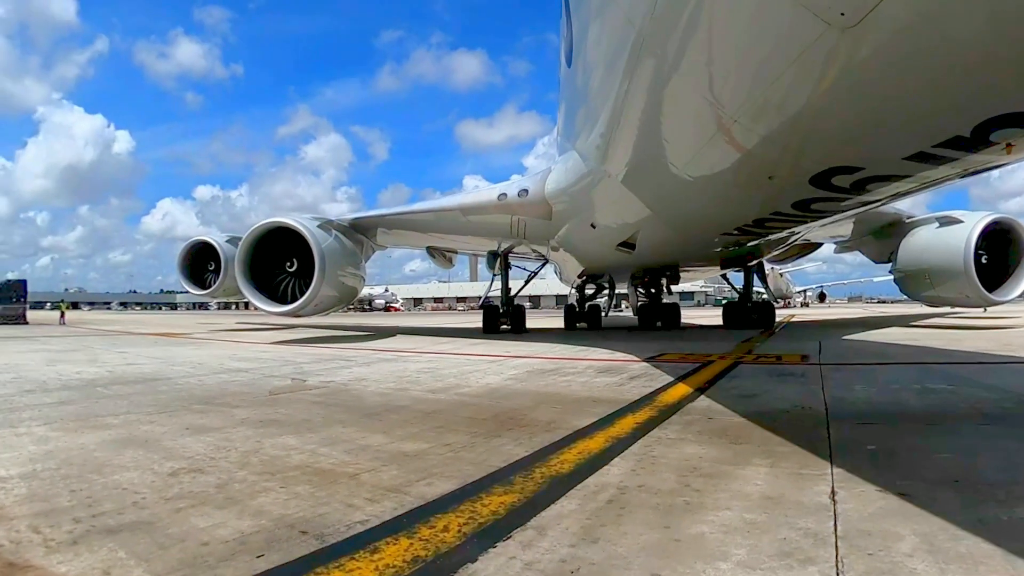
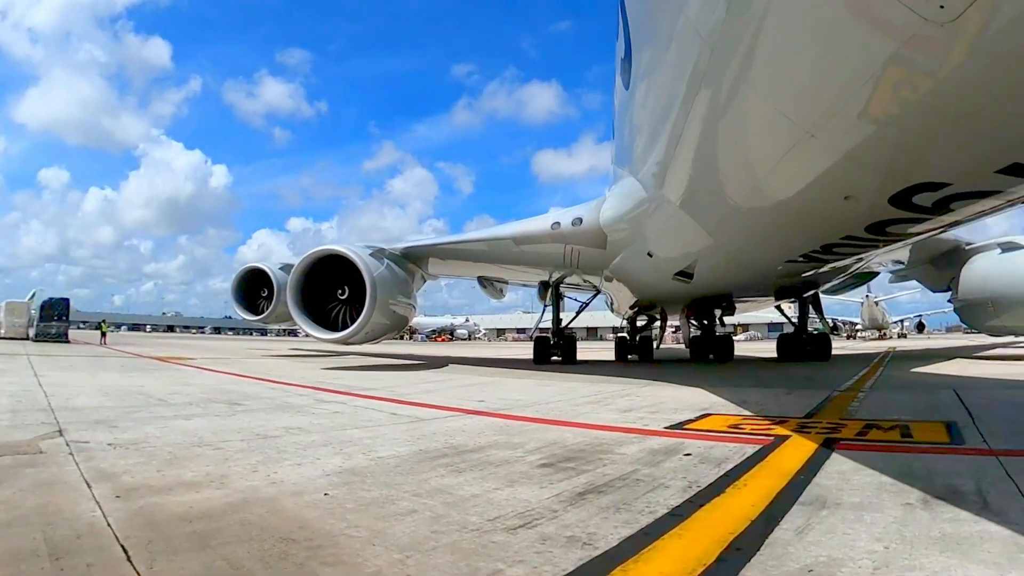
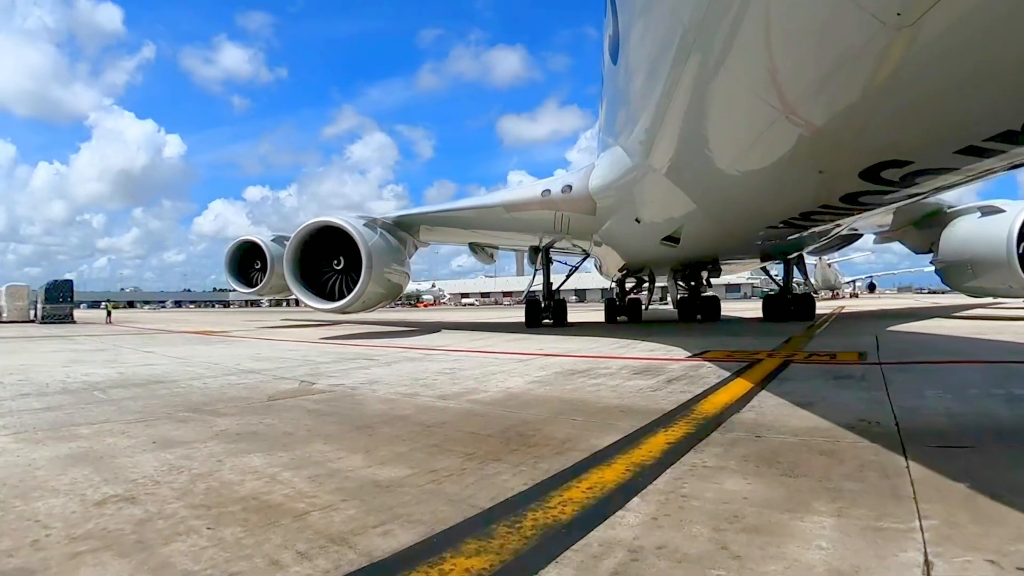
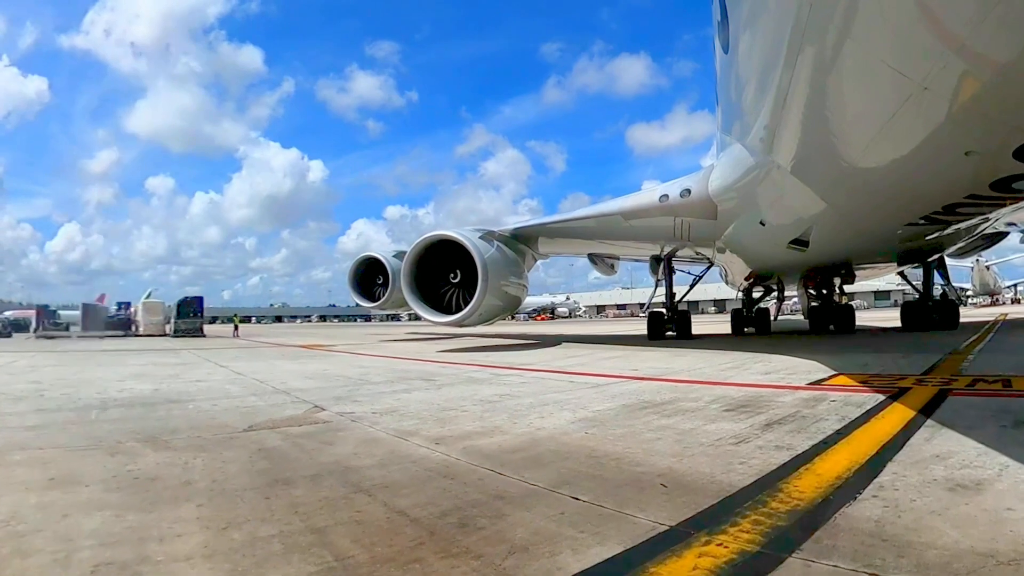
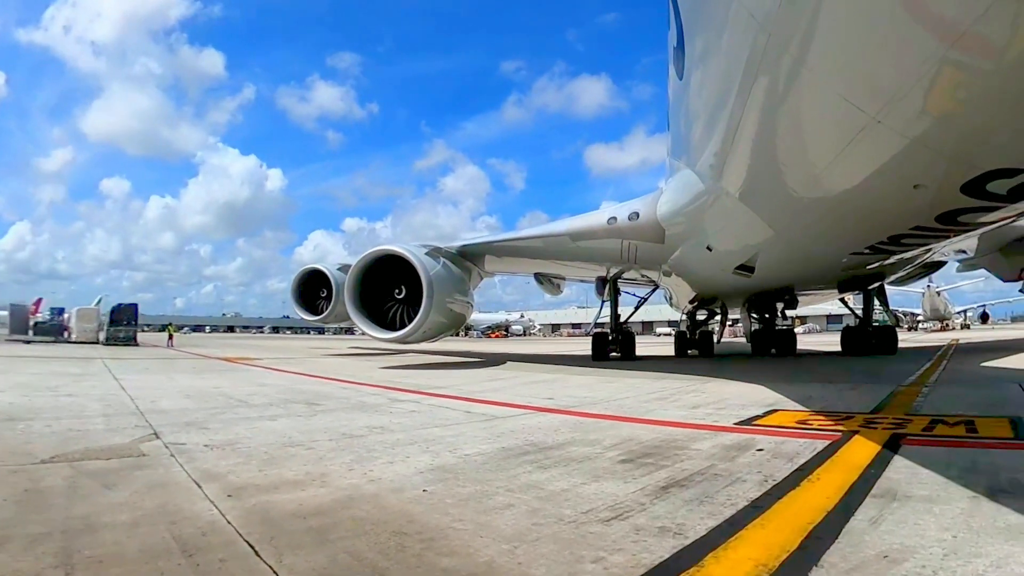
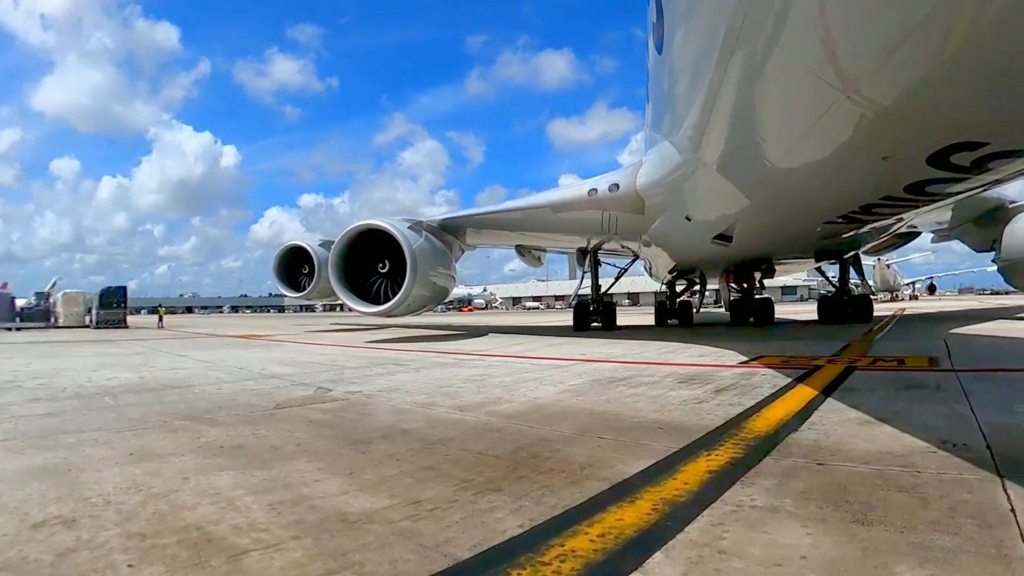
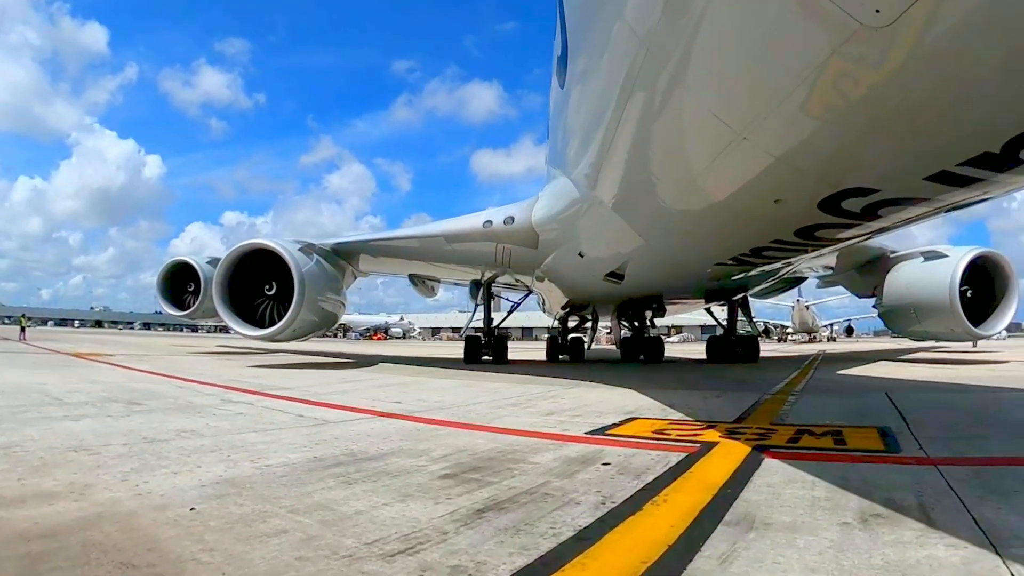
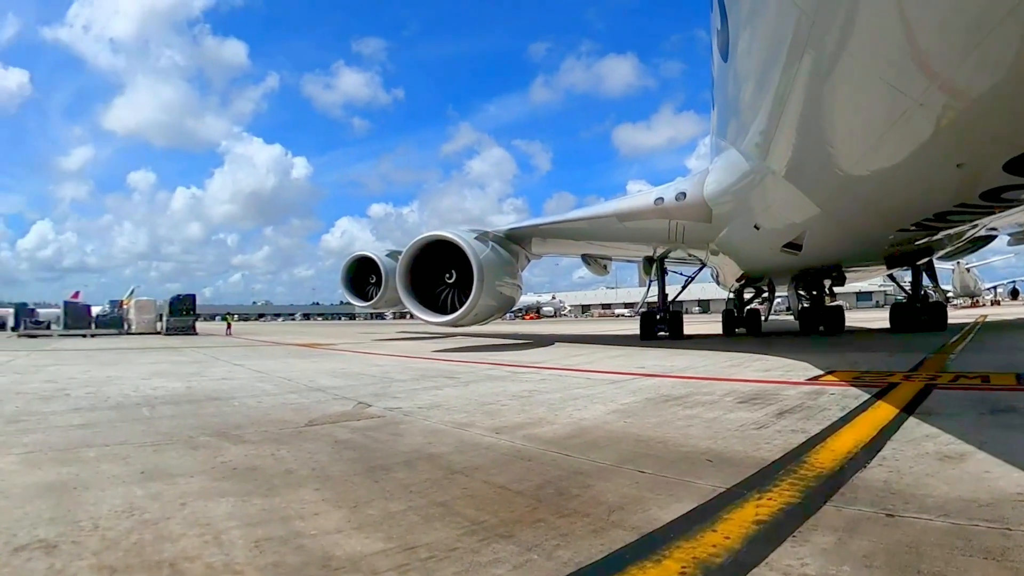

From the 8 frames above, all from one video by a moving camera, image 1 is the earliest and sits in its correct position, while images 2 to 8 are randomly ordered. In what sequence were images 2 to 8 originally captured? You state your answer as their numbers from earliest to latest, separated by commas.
3, 6, 8, 4, 5, 2, 7
